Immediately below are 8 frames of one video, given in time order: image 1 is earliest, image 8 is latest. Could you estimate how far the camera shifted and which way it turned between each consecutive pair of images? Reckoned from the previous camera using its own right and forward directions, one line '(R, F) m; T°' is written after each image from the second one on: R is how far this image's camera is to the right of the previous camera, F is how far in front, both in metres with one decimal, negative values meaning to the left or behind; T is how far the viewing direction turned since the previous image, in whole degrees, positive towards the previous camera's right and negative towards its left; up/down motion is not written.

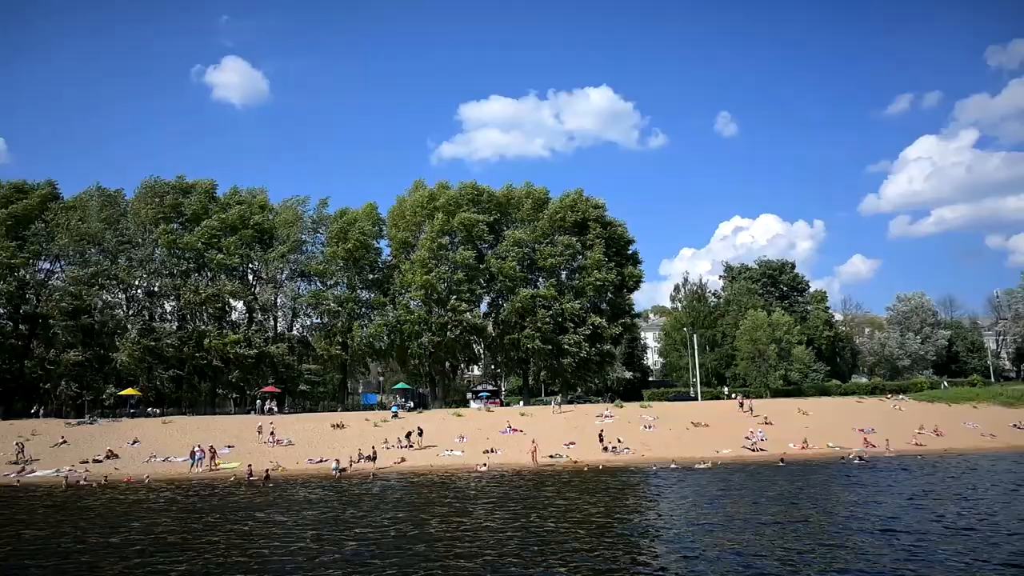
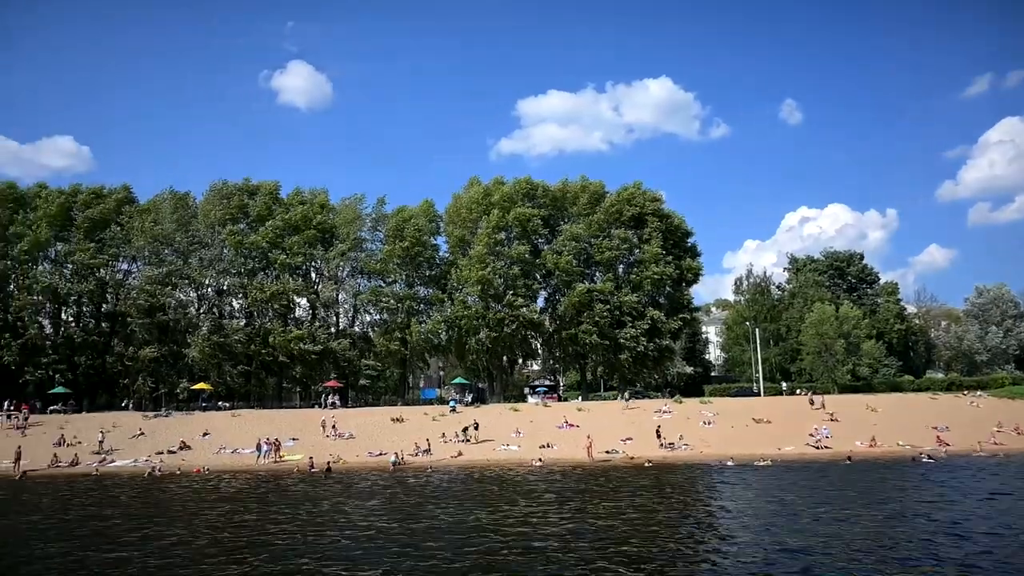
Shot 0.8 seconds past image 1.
(+0.4, +0.1) m; -5°
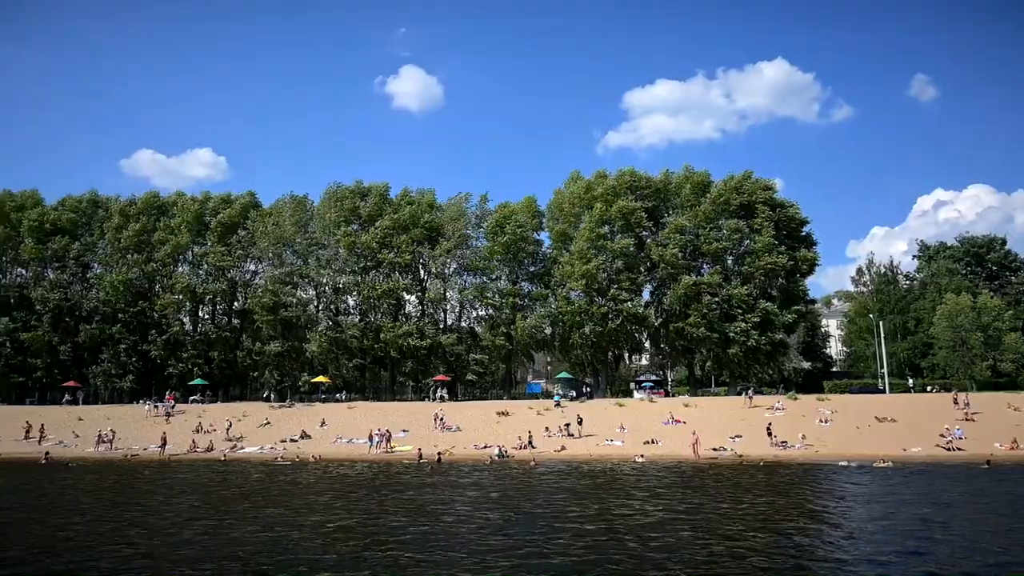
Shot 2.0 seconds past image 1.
(+0.6, 0.0) m; -9°
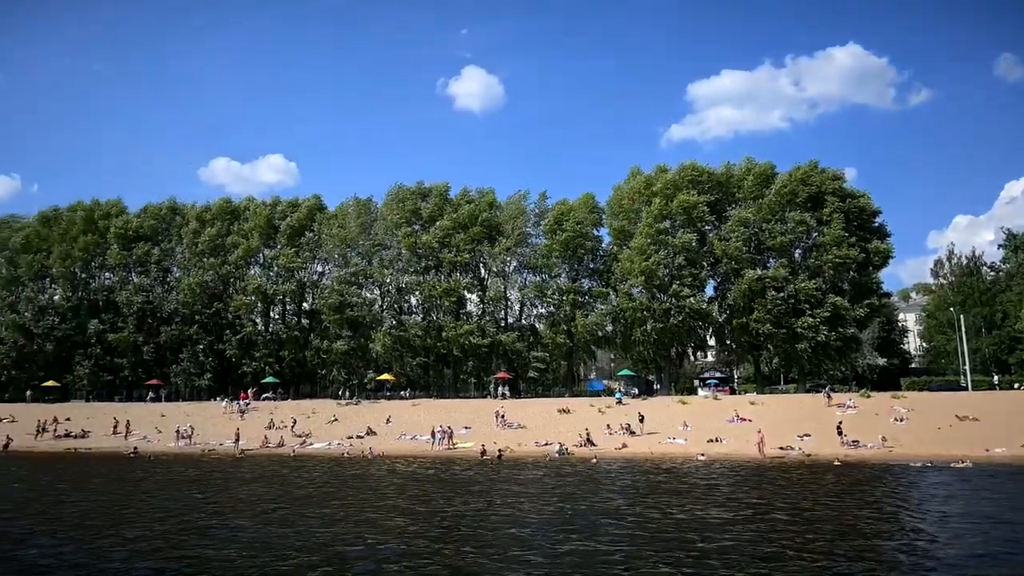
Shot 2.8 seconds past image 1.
(+0.4, -0.1) m; -5°
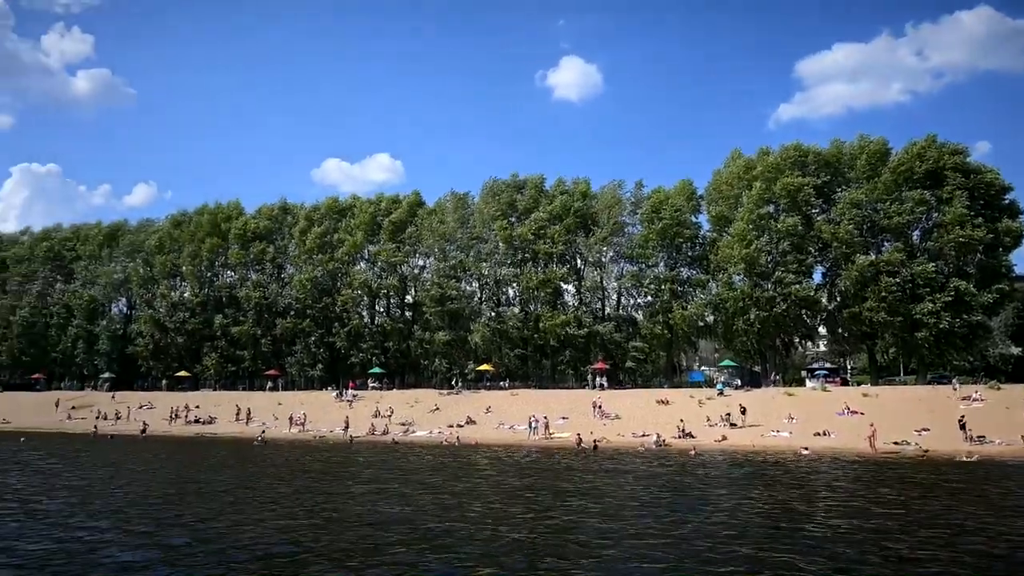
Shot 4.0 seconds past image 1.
(+0.6, -0.1) m; -8°
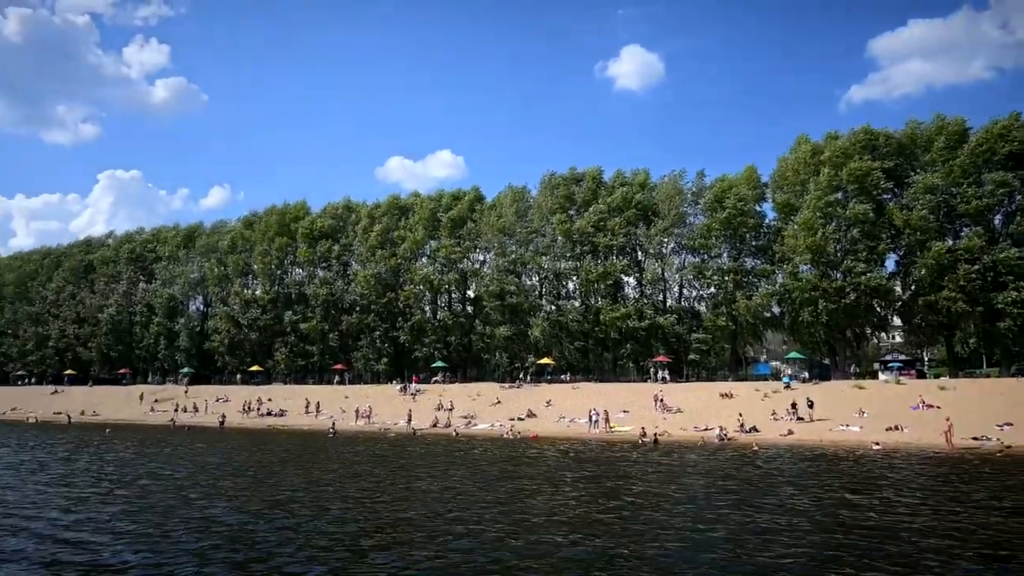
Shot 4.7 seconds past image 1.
(+0.3, -0.1) m; -5°
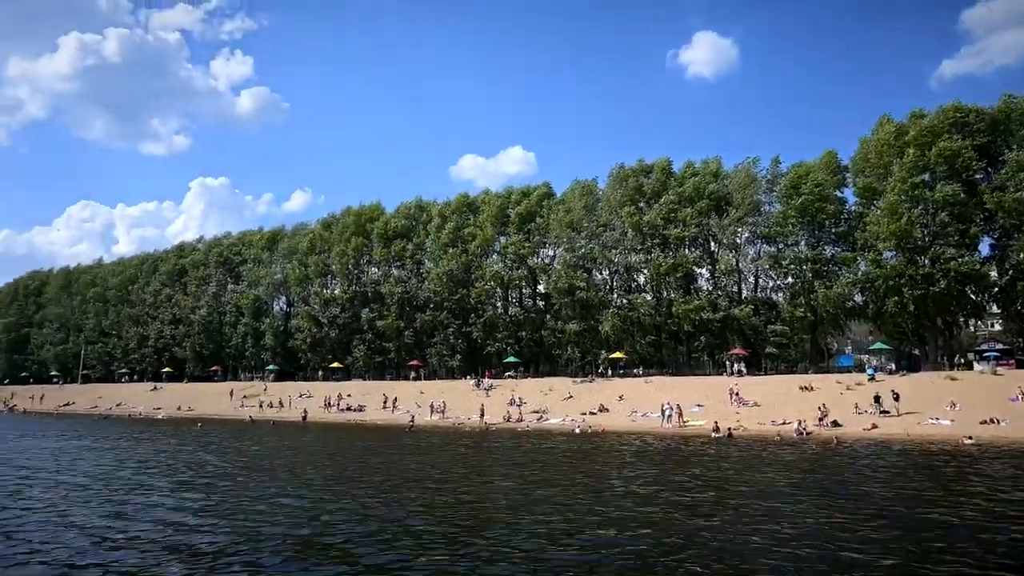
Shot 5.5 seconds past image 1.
(+0.4, -0.1) m; -6°
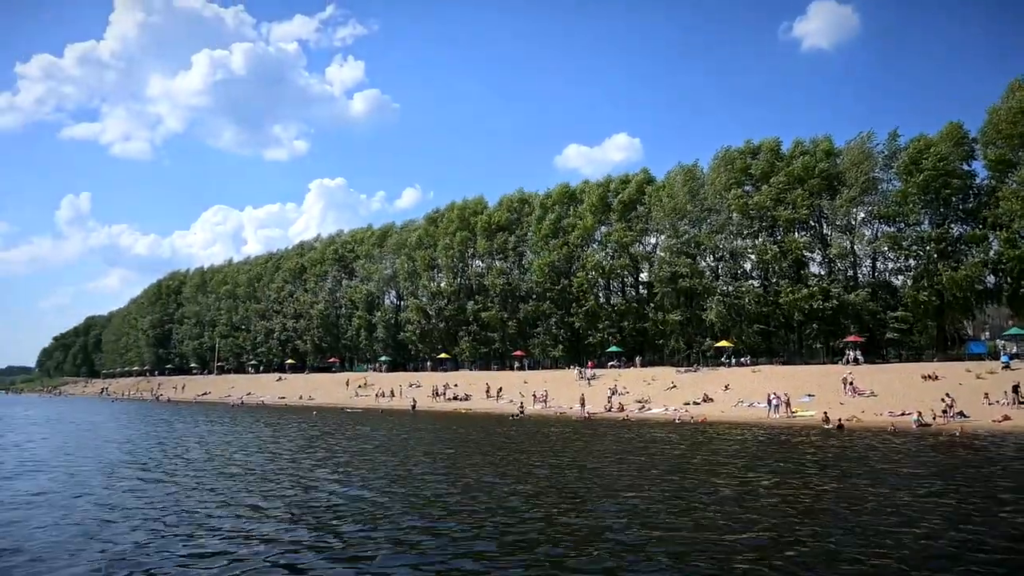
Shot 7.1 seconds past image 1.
(+0.7, -0.4) m; -9°
